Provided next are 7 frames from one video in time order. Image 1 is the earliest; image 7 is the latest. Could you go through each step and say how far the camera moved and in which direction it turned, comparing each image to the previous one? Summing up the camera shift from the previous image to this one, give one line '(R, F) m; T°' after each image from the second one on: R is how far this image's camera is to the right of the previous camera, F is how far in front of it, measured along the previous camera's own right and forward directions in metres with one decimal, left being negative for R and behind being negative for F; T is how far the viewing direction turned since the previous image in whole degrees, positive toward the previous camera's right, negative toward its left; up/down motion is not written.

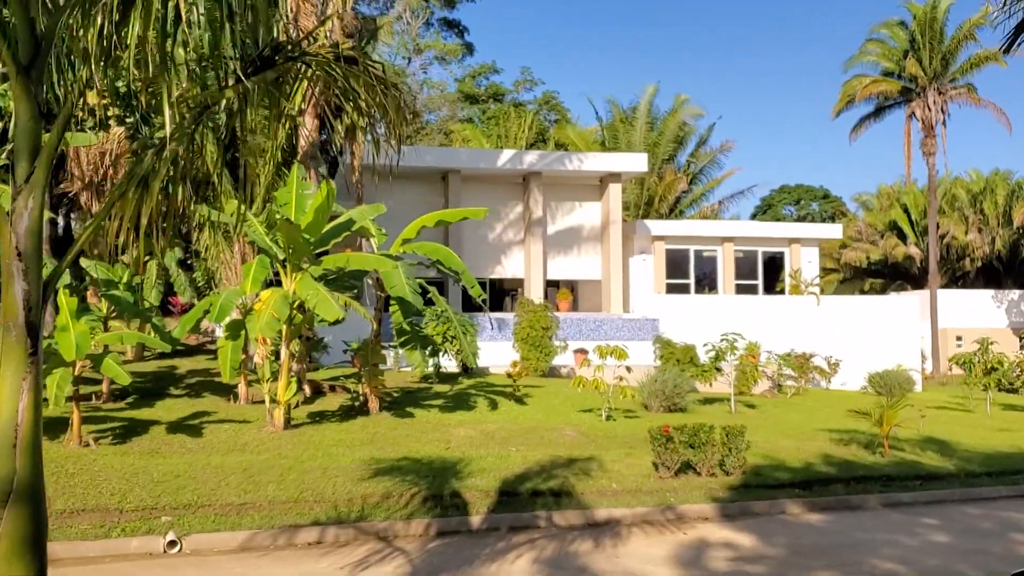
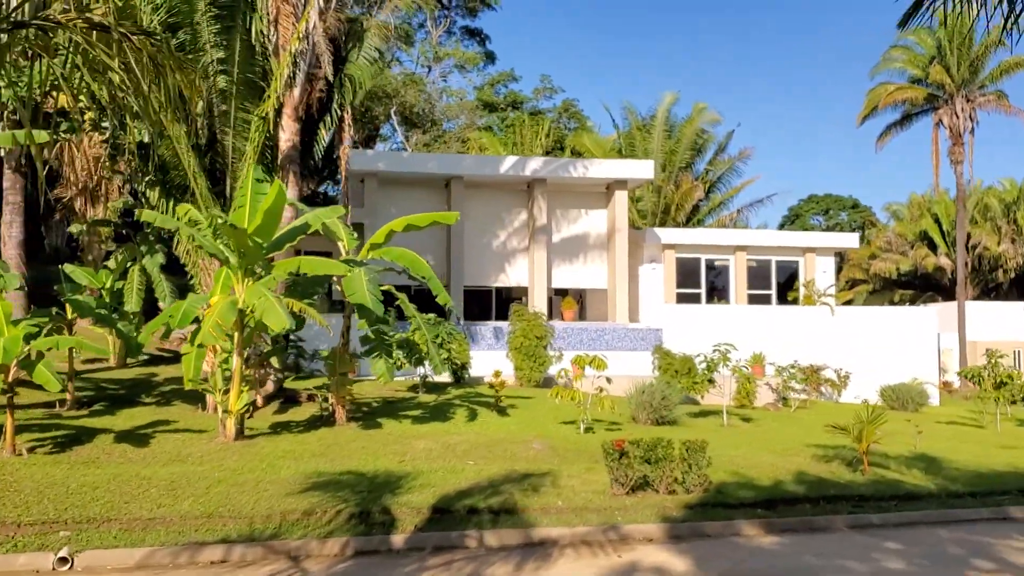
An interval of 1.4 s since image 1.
(+0.8, +0.4) m; -2°
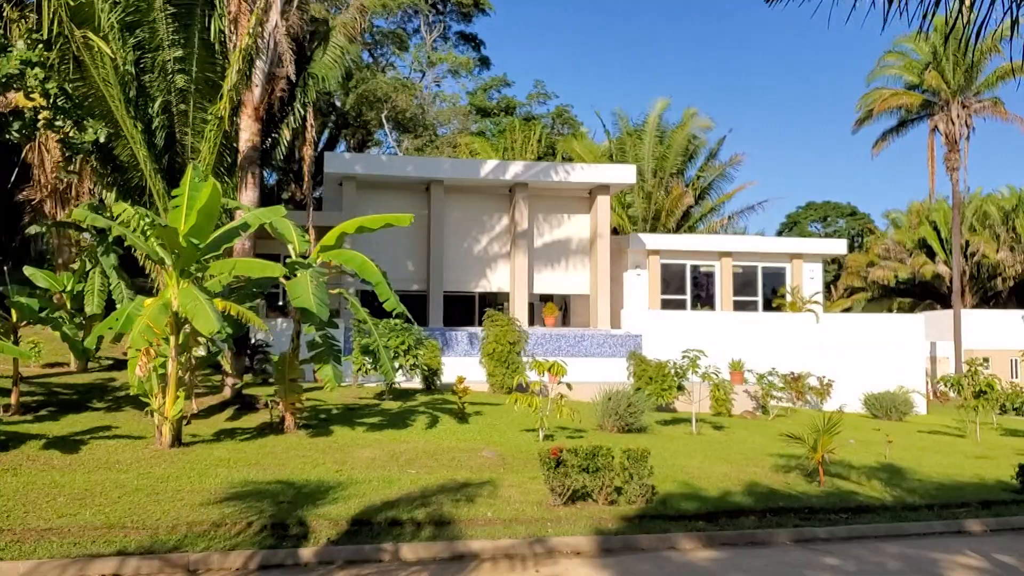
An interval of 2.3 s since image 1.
(+0.6, +0.3) m; 0°
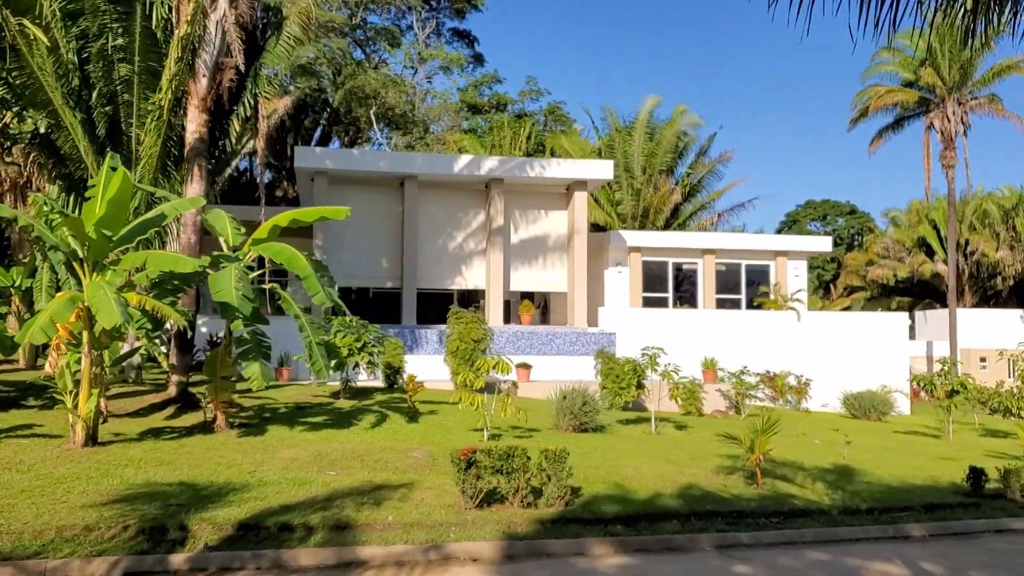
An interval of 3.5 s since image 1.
(+0.8, +0.4) m; 0°
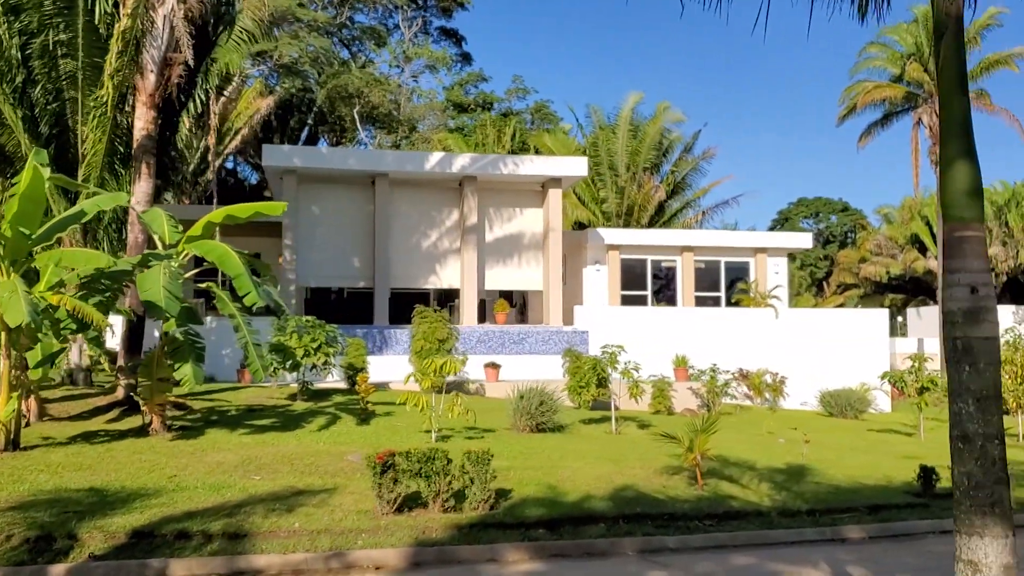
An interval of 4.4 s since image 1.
(+0.6, +0.3) m; 0°
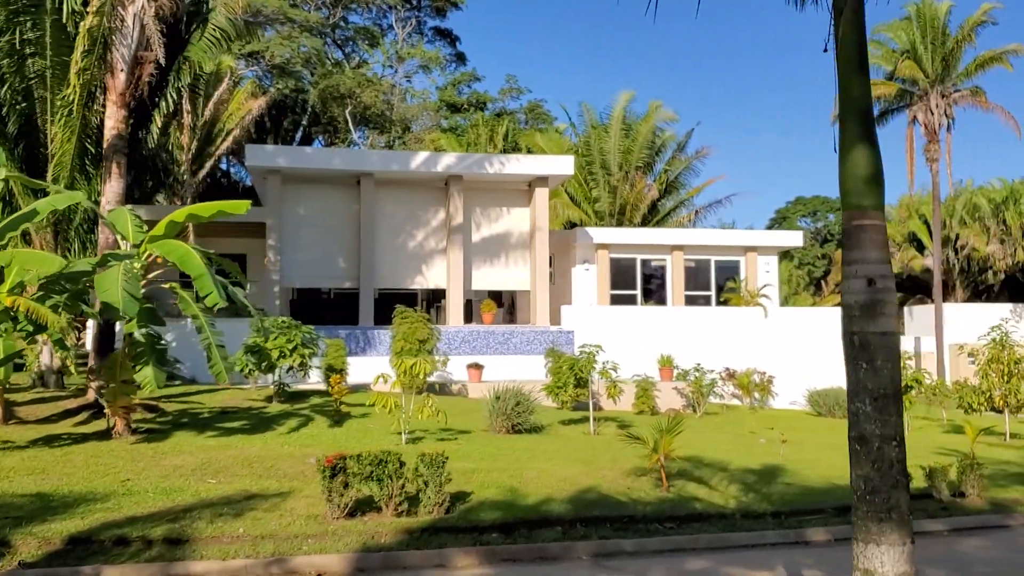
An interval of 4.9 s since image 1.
(+0.4, +0.2) m; 0°
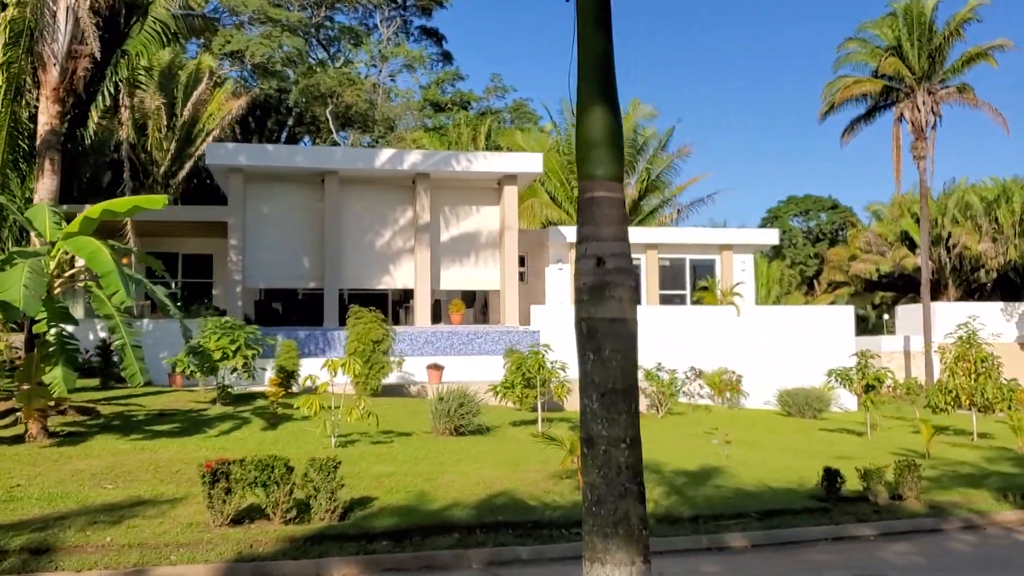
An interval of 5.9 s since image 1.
(+0.8, +0.4) m; 0°
